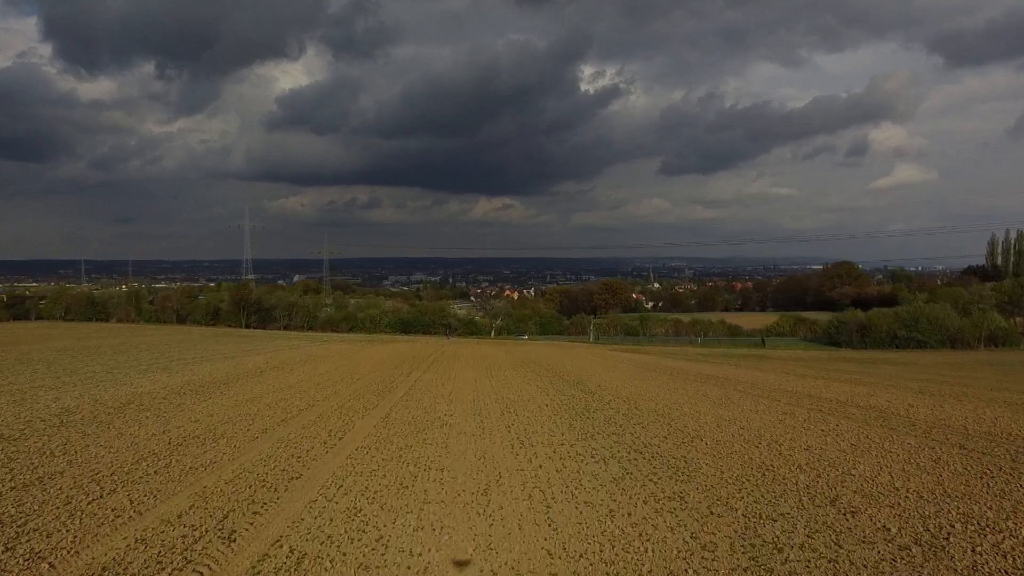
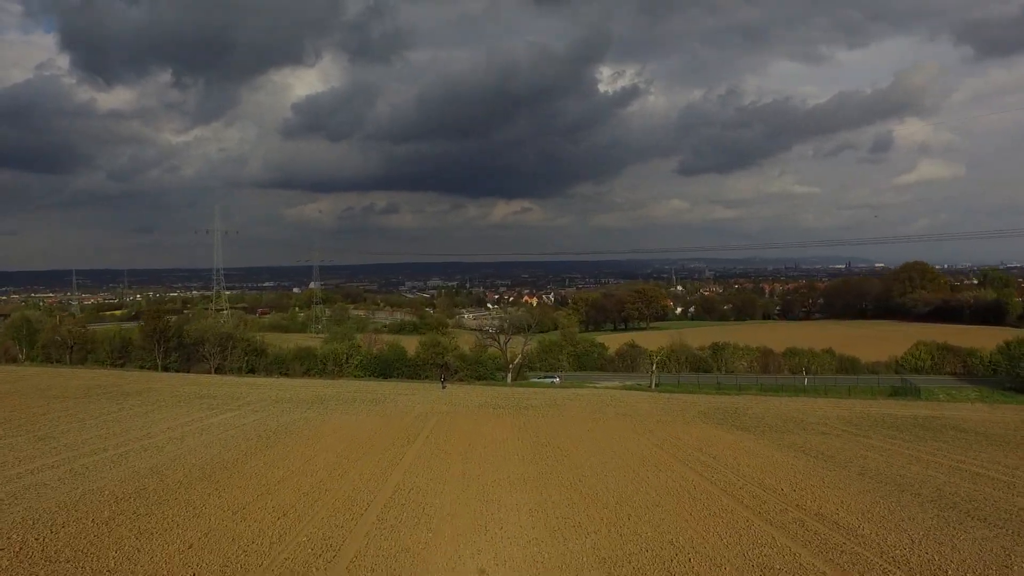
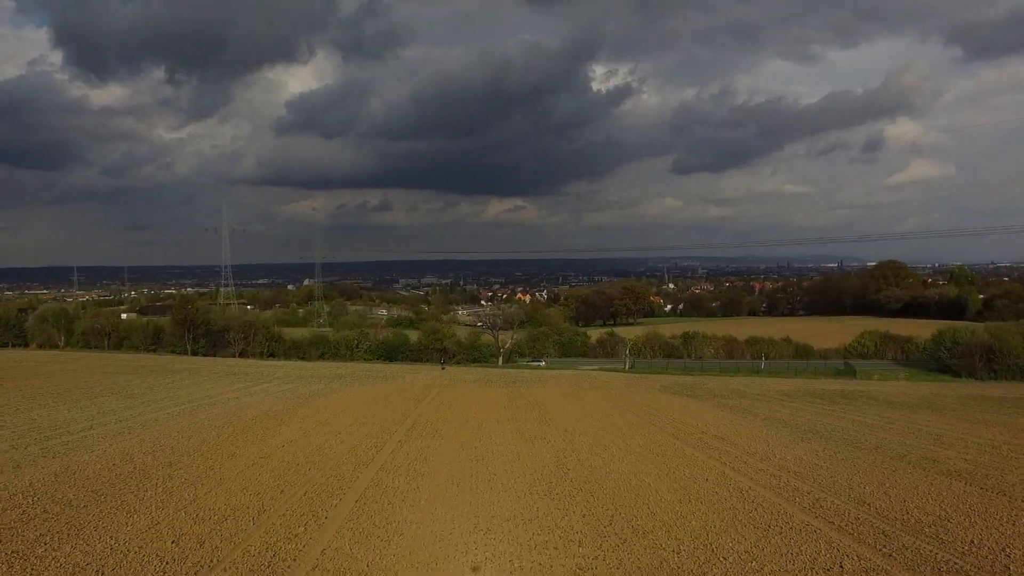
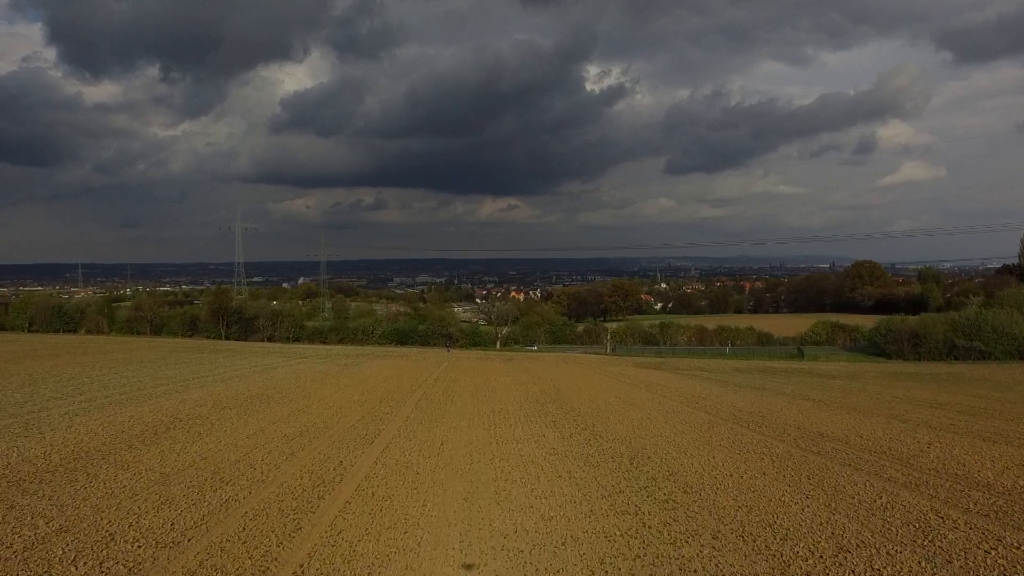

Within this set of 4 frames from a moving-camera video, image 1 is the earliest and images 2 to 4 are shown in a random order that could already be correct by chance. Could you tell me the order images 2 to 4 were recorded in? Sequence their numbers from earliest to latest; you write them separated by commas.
4, 3, 2
